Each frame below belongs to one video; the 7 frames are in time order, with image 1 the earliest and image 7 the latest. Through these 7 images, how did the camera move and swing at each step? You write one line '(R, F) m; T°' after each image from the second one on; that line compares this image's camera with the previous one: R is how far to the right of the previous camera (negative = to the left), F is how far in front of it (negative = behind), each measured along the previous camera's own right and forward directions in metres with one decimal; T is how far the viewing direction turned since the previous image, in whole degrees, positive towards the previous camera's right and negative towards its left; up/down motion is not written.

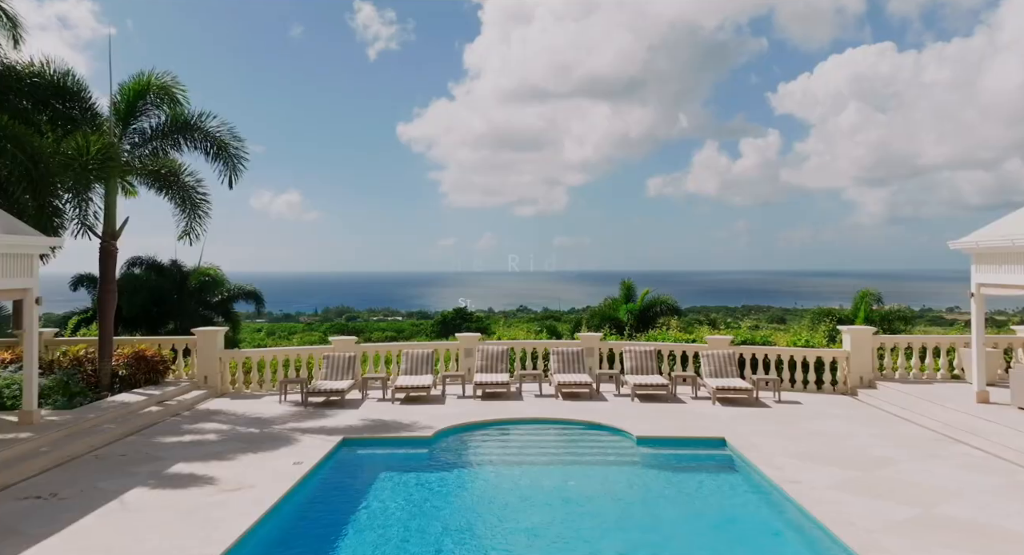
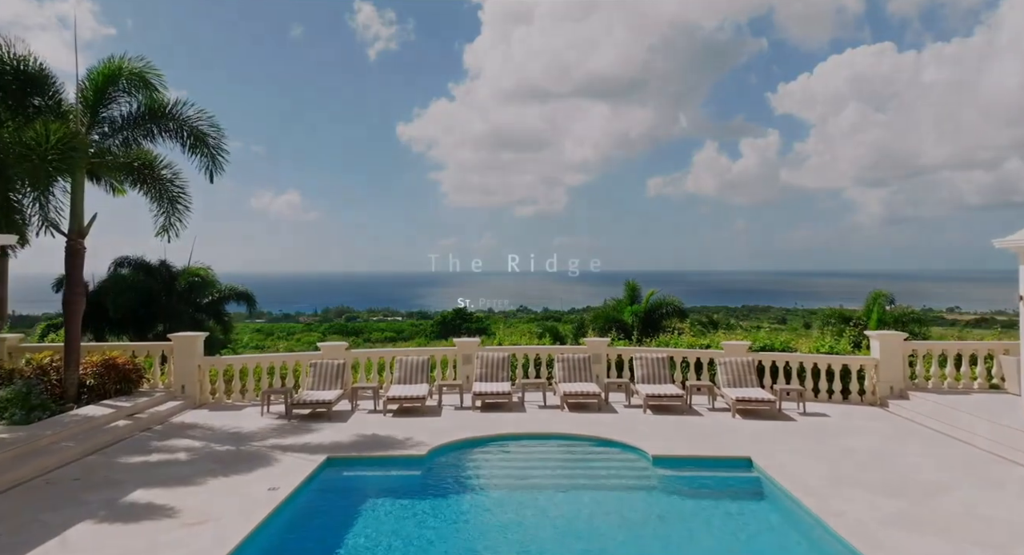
(0.0, +0.3) m; 0°
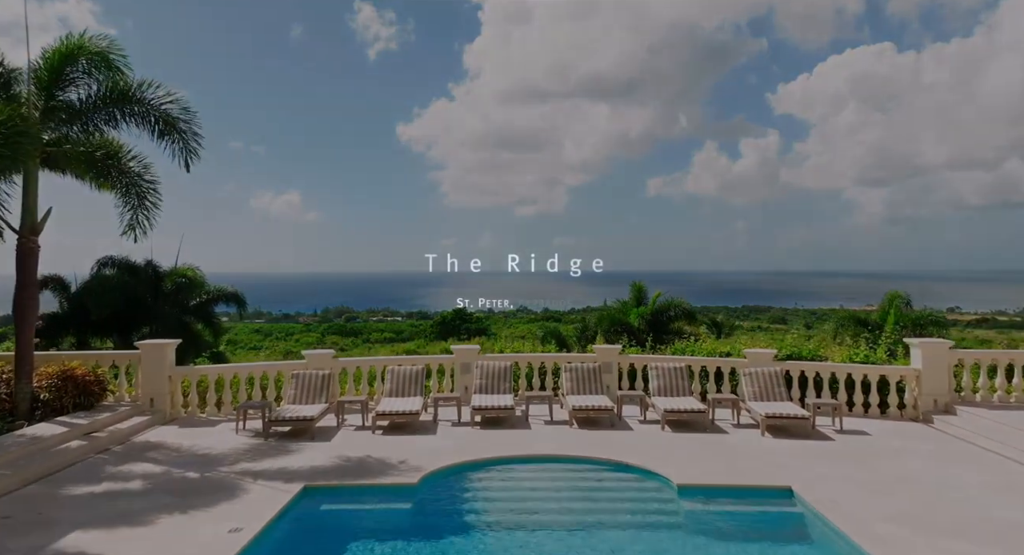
(0.0, +0.3) m; 0°
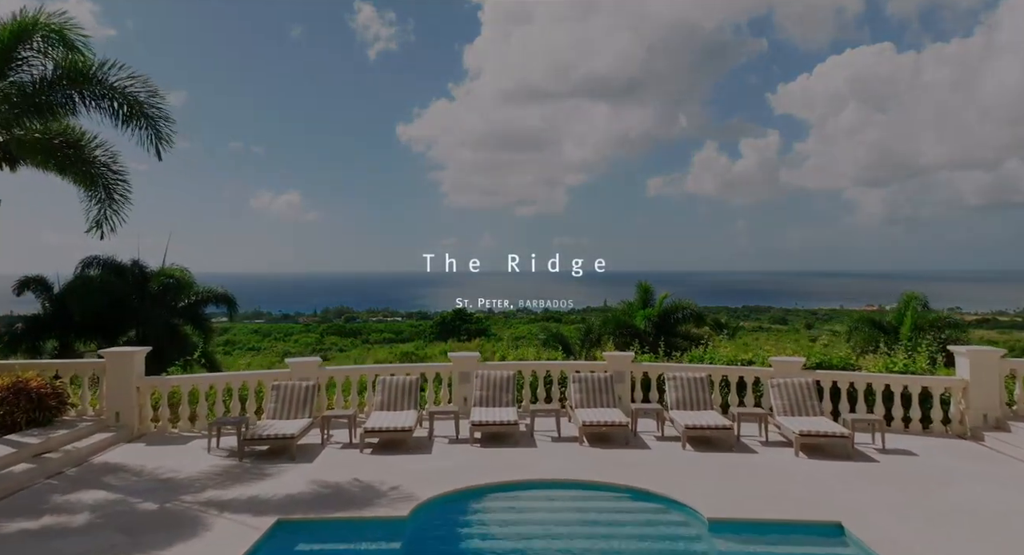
(0.0, +0.3) m; 0°
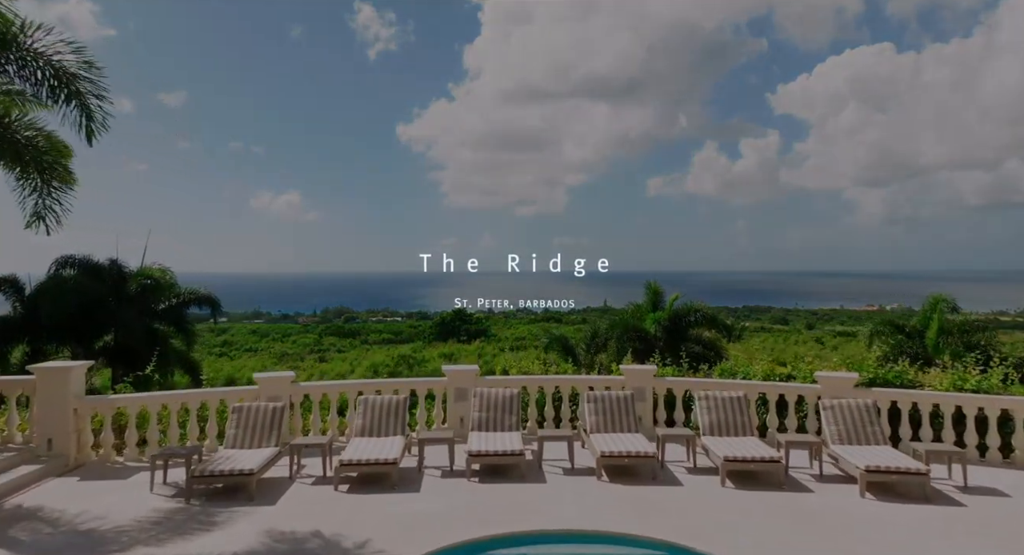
(0.0, +0.4) m; 0°
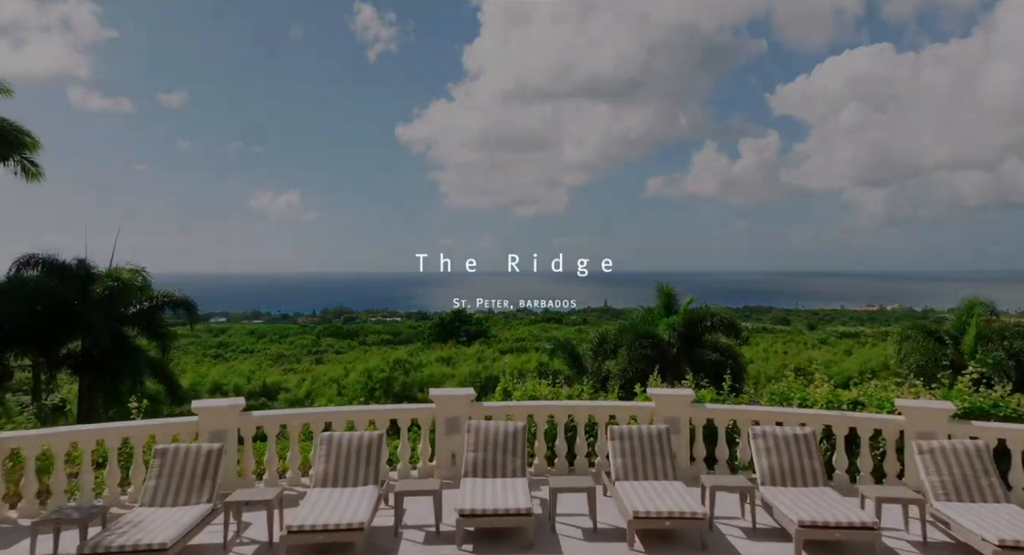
(0.0, +0.5) m; 0°
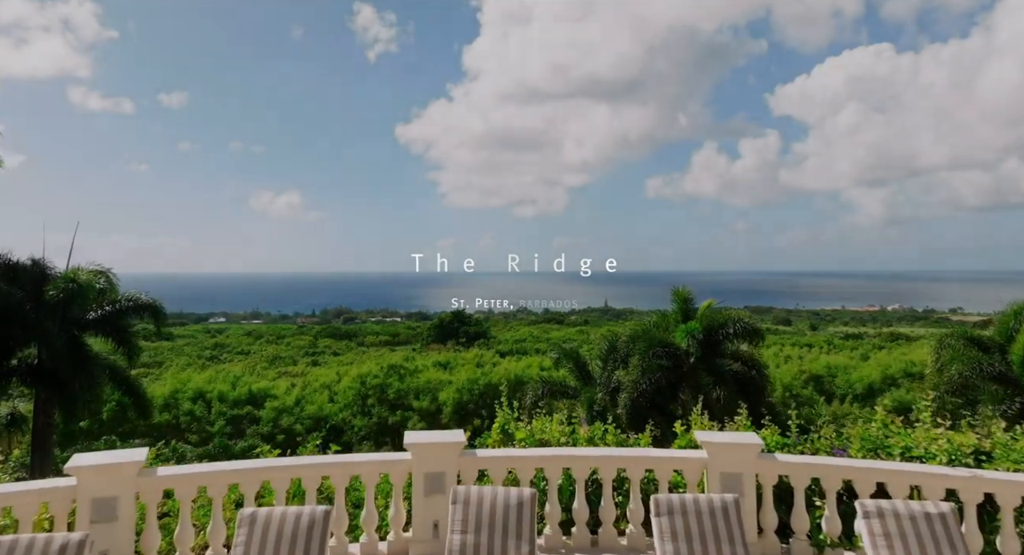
(-0.2, -1.3) m; 0°
